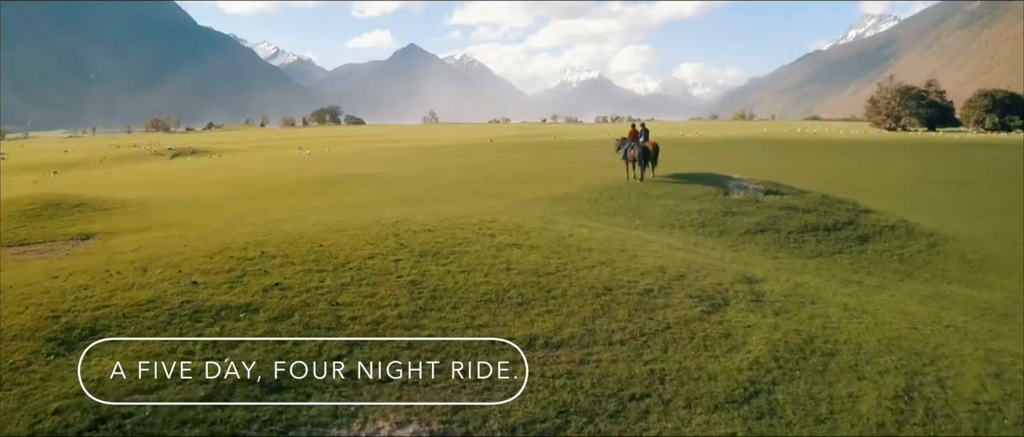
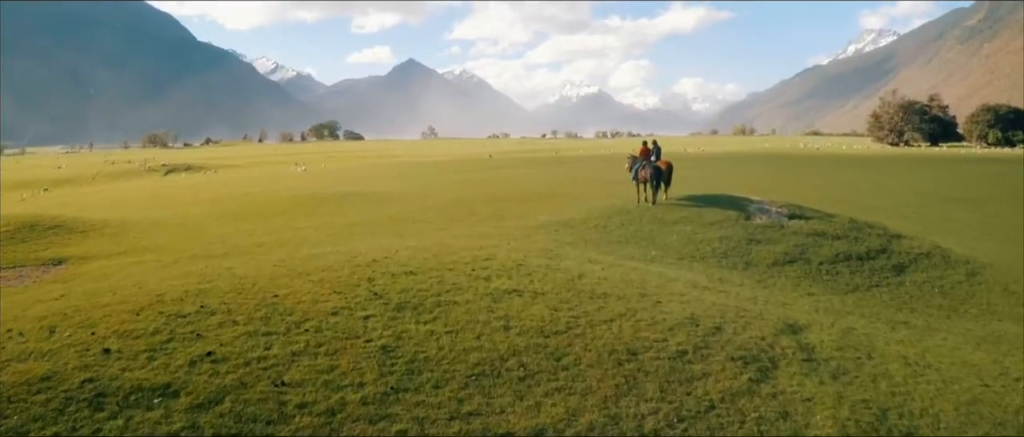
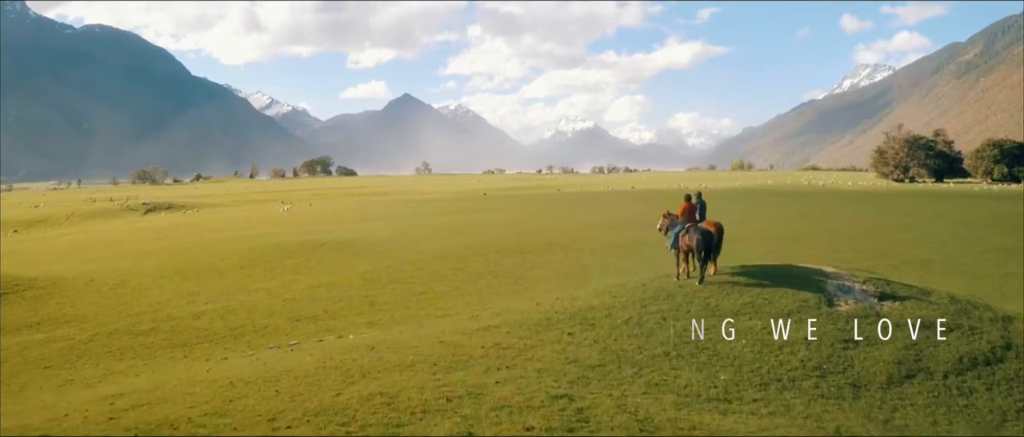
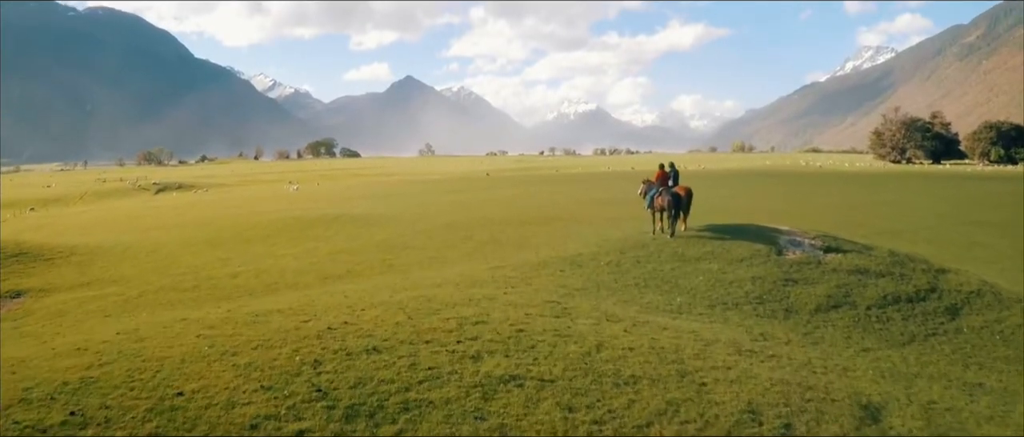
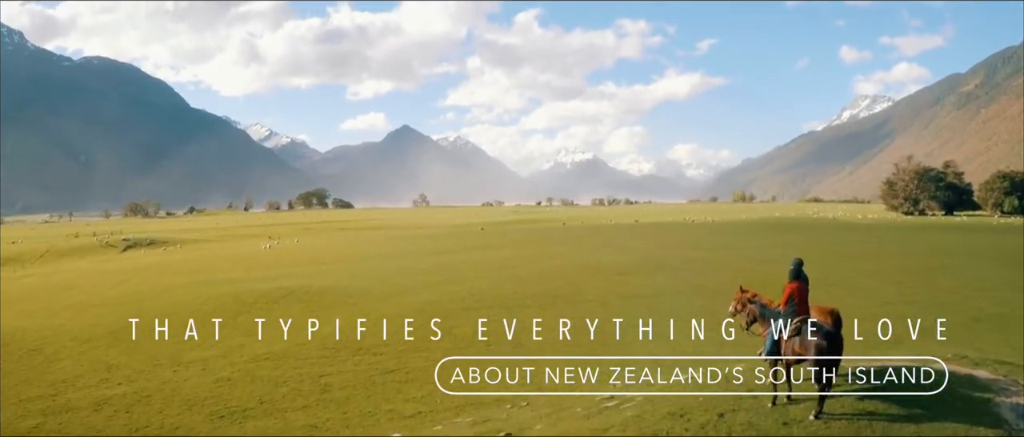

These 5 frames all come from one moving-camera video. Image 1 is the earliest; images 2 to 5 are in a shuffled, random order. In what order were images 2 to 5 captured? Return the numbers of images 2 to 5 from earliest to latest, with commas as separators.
2, 4, 3, 5
